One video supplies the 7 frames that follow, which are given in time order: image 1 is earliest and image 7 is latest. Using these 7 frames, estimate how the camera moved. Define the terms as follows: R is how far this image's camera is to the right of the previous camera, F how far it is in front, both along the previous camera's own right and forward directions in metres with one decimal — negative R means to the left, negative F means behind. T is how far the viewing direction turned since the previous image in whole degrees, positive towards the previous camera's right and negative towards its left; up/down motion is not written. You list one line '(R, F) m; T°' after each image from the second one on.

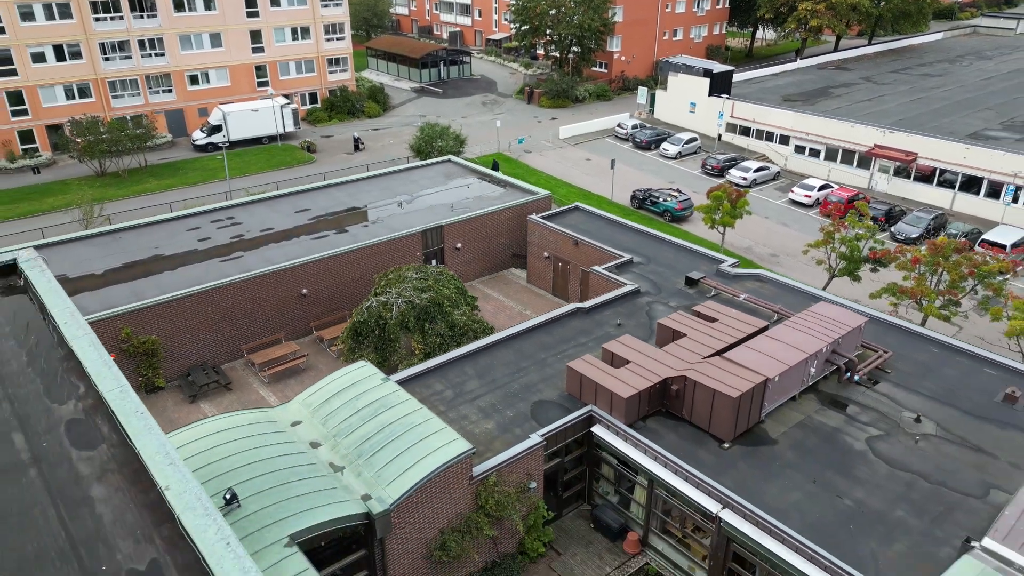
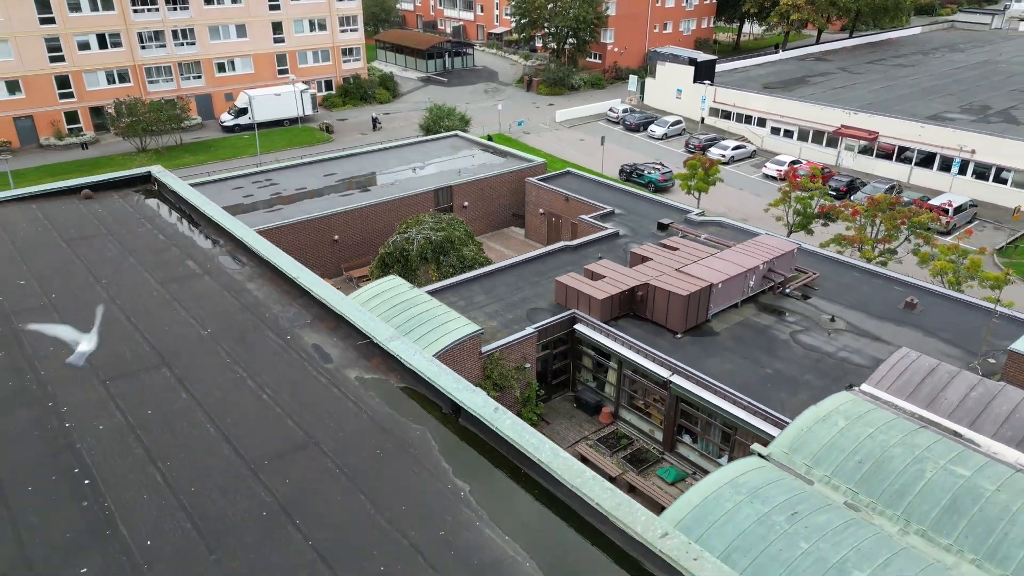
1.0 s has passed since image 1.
(0.0, -4.5) m; 0°
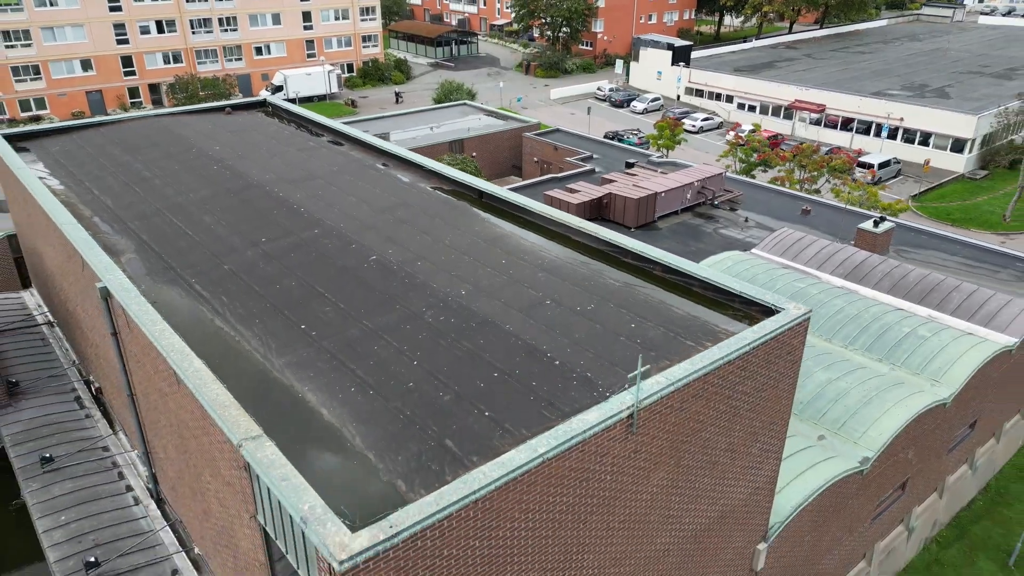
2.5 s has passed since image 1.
(+0.1, -7.9) m; 0°
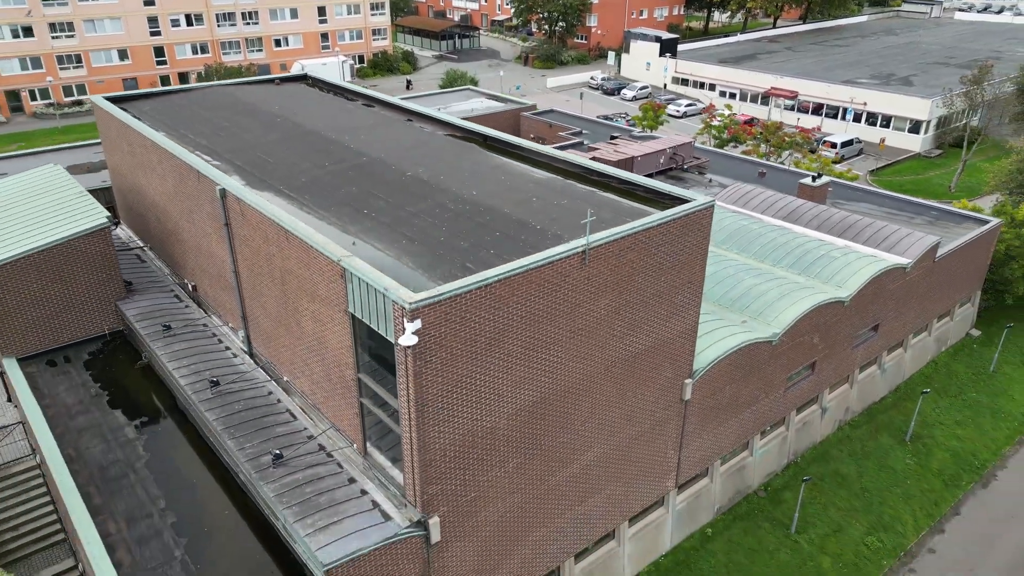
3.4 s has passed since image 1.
(+0.1, -5.1) m; 0°
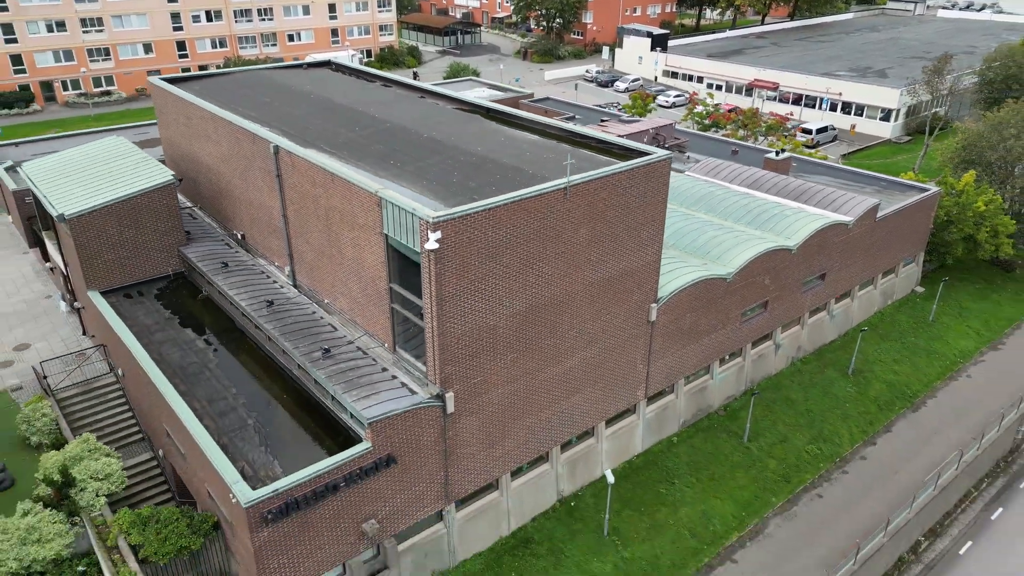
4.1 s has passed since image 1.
(+0.1, -4.1) m; 0°
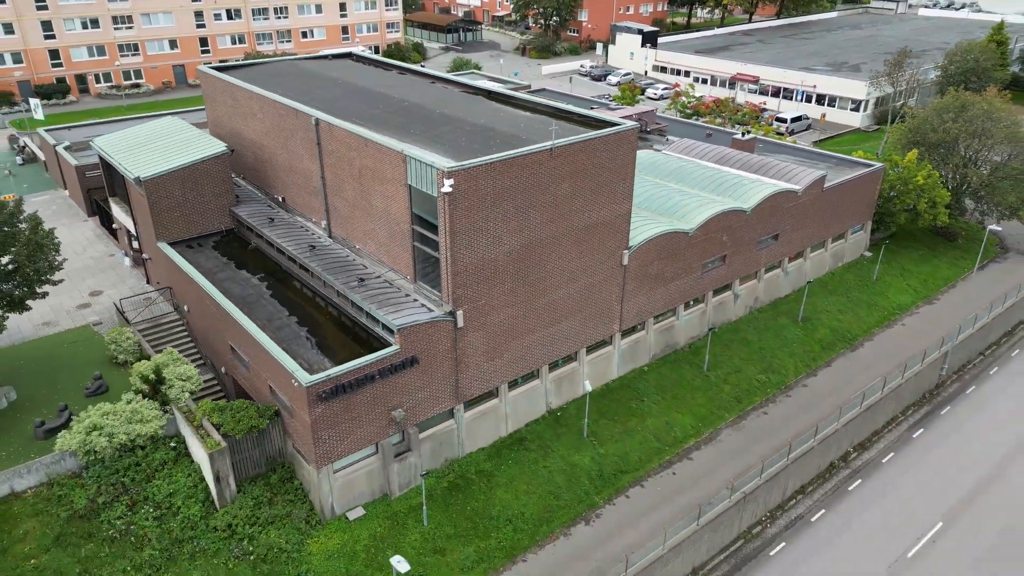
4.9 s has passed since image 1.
(+0.1, -4.9) m; 0°
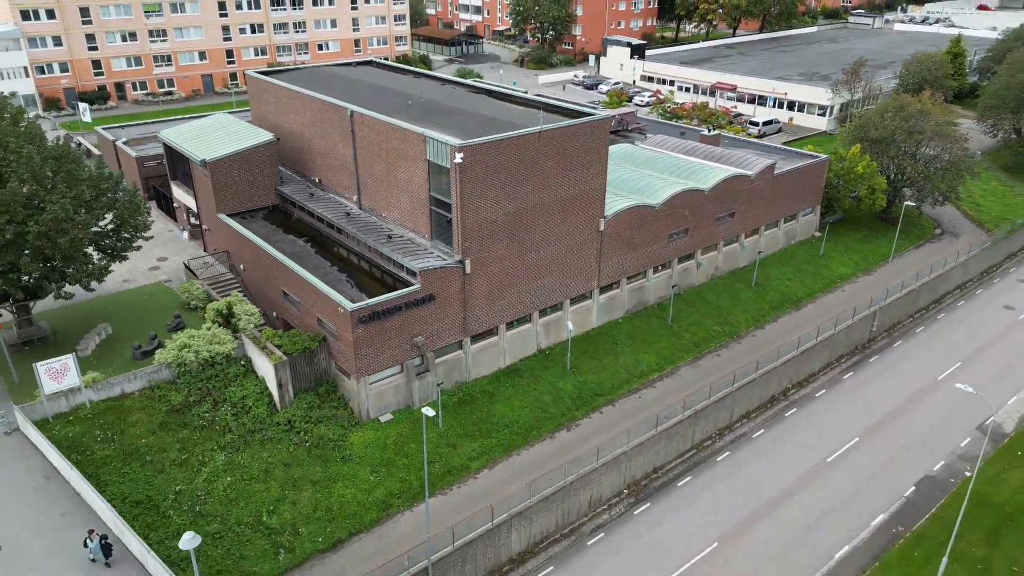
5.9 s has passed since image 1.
(+0.1, -6.2) m; 0°
